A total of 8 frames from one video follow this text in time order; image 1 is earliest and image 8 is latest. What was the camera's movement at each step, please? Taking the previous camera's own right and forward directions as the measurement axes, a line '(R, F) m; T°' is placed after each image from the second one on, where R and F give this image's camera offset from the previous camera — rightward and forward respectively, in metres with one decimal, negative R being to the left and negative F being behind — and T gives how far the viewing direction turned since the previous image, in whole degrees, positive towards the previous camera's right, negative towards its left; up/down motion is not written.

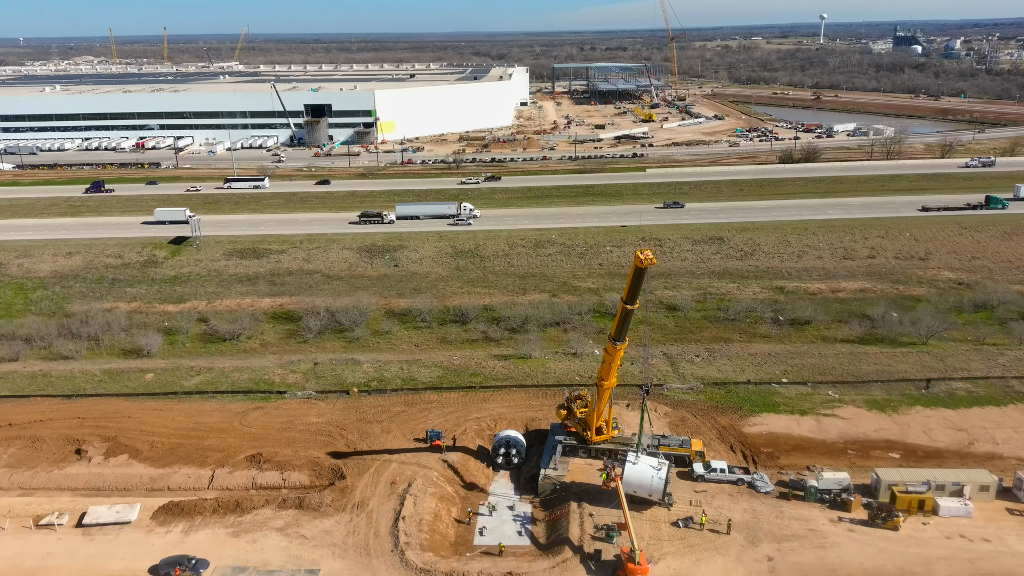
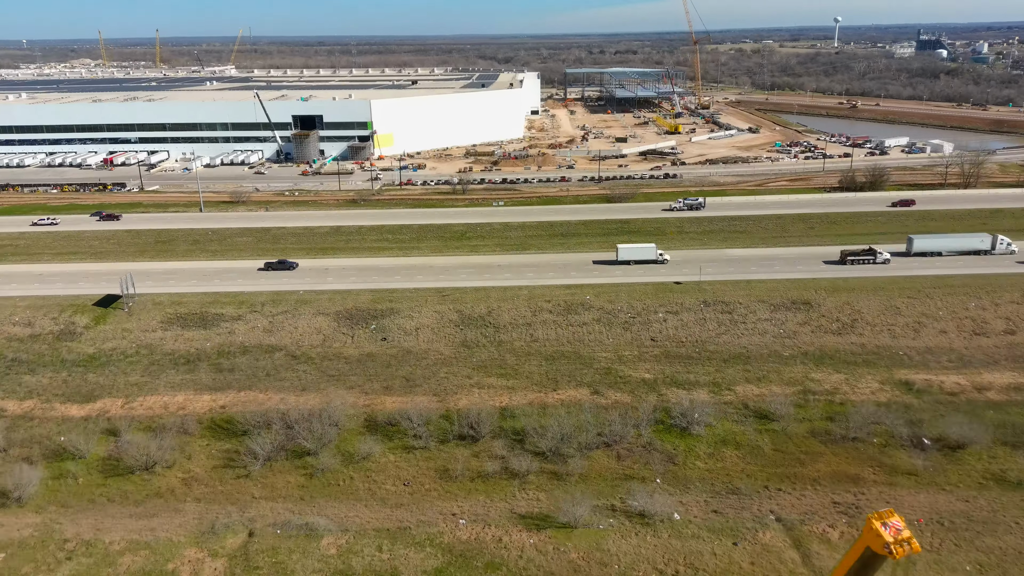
(-1.1, +13.5) m; 0°
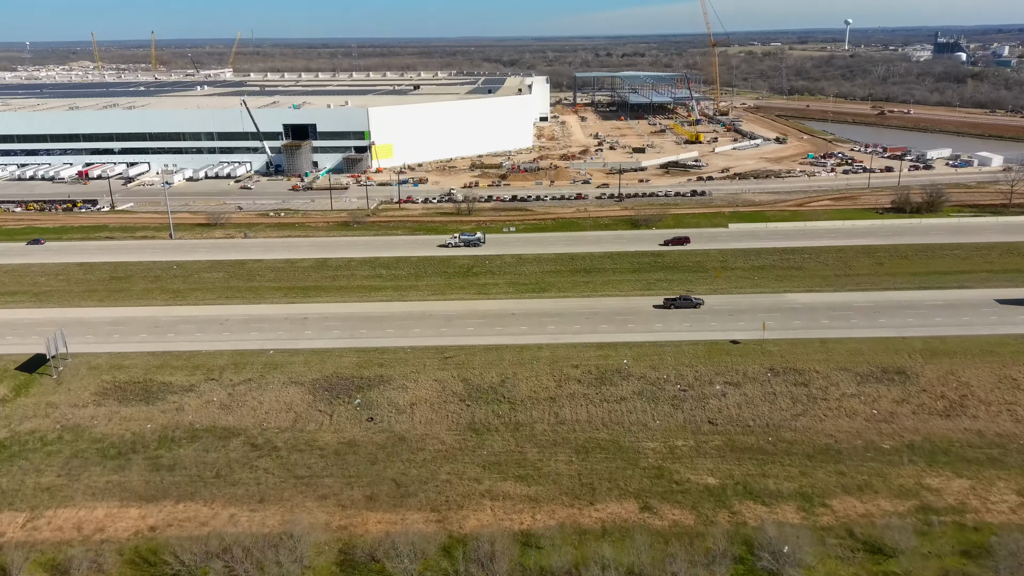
(-0.8, +9.0) m; 0°
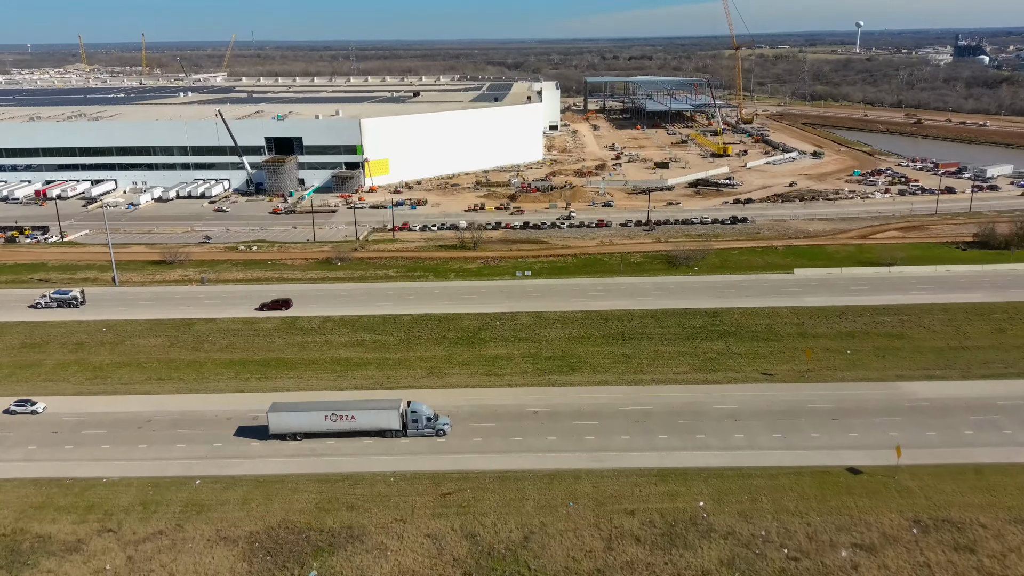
(-0.8, +11.4) m; 0°
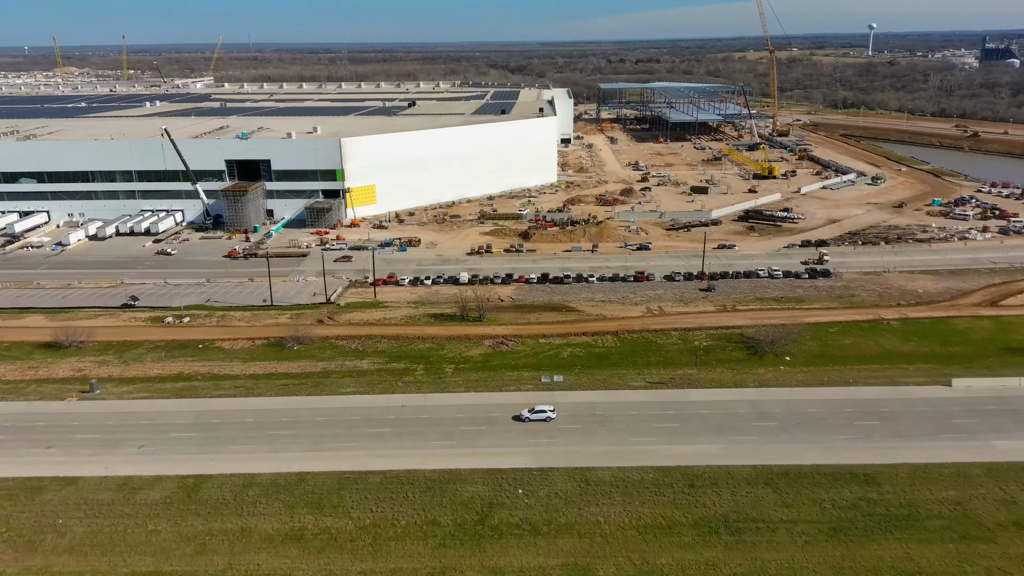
(-1.1, +16.0) m; 0°
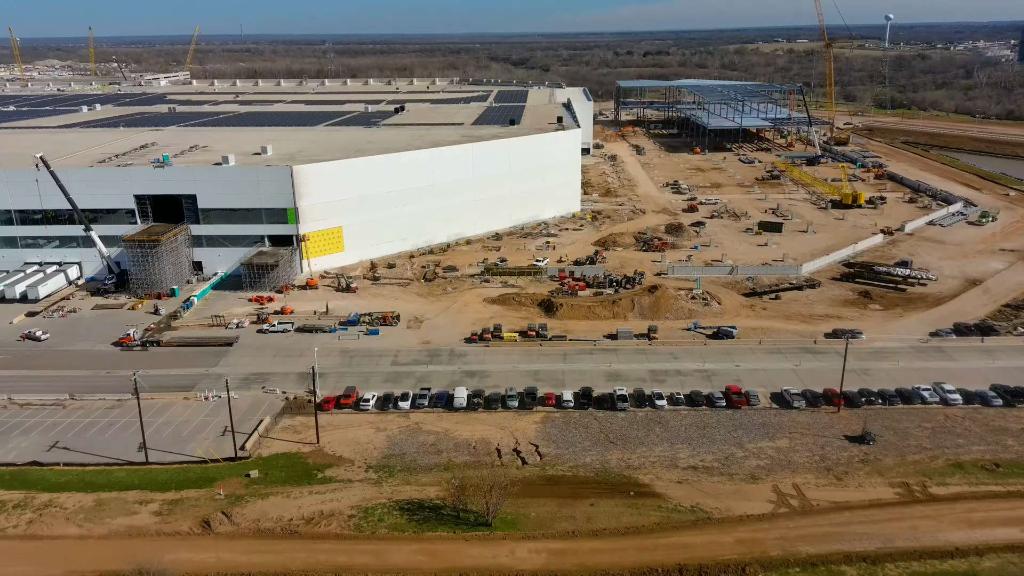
(-1.1, +20.7) m; 0°
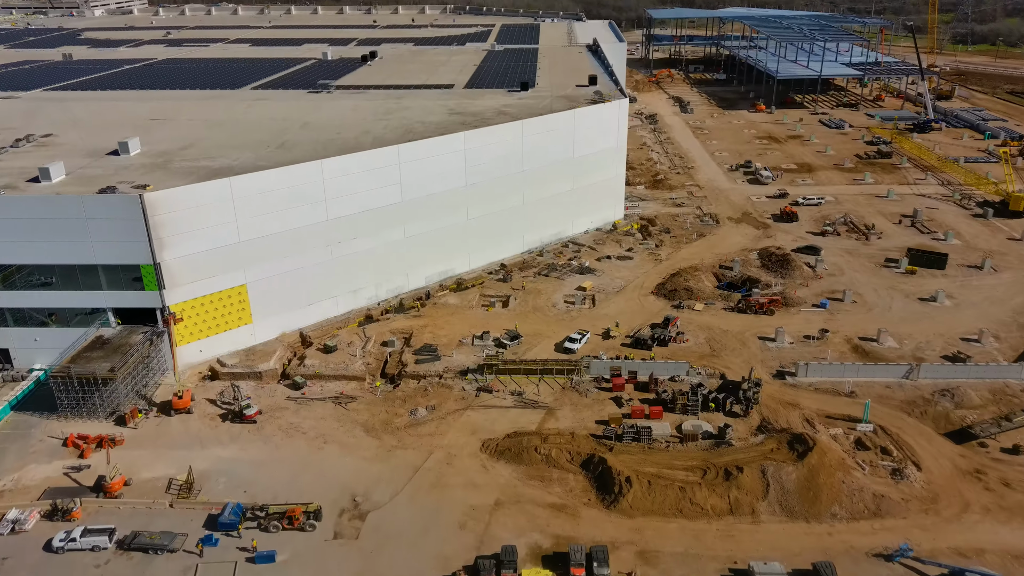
(-0.8, +23.9) m; 0°
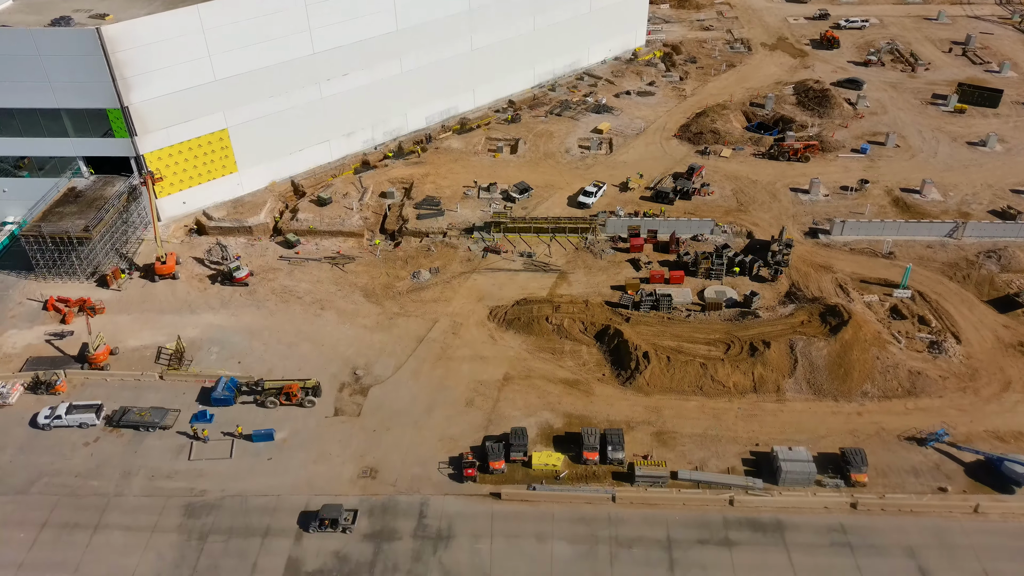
(-0.1, +2.9) m; -1°
